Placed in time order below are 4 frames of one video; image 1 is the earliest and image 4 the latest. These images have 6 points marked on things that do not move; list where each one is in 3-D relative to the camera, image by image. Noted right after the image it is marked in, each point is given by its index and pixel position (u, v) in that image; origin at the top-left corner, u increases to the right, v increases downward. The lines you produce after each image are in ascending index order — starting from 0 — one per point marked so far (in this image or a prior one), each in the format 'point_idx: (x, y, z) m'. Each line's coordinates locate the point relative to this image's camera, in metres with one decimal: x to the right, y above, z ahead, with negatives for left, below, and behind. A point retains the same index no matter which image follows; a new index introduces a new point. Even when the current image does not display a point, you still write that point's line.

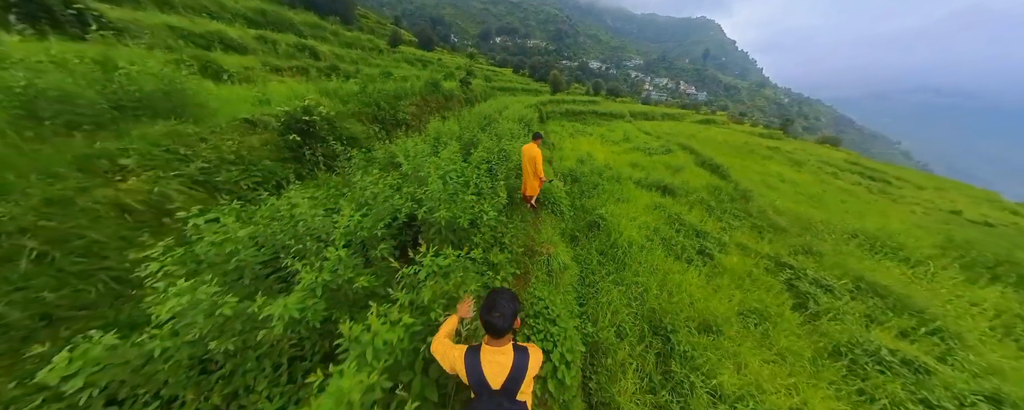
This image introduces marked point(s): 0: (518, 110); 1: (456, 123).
0: (+0.1, +7.0, +16.7) m
1: (-2.4, +3.3, +9.6) m
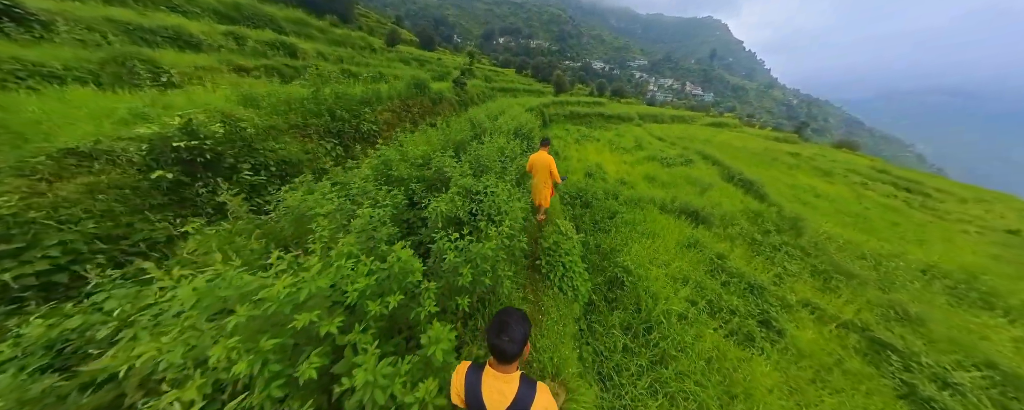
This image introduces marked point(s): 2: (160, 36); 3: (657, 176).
0: (0.0, +6.0, +14.9) m
1: (-2.6, +2.3, +7.9) m
2: (-16.6, +7.8, +11.2) m
3: (+8.4, +2.2, +15.4) m
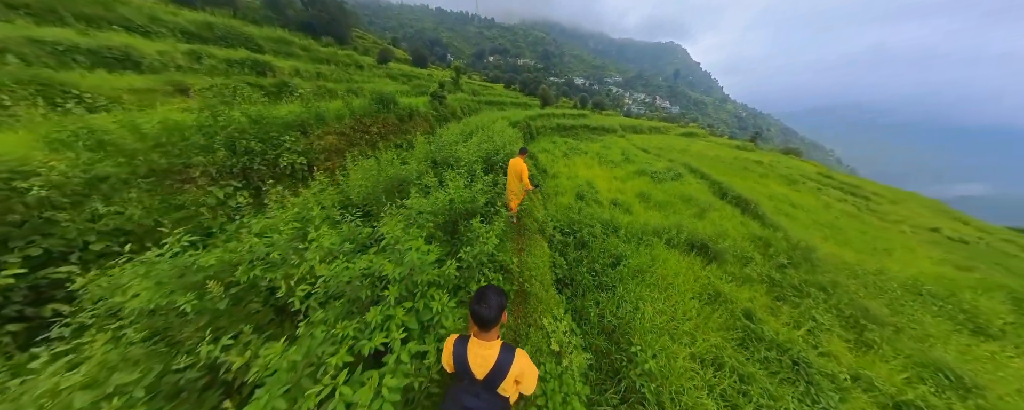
0: (-0.7, +4.3, +13.9) m
1: (-3.1, +1.1, +6.6) m
2: (-17.2, +6.2, +9.9) m
3: (+7.7, +0.6, +14.4) m
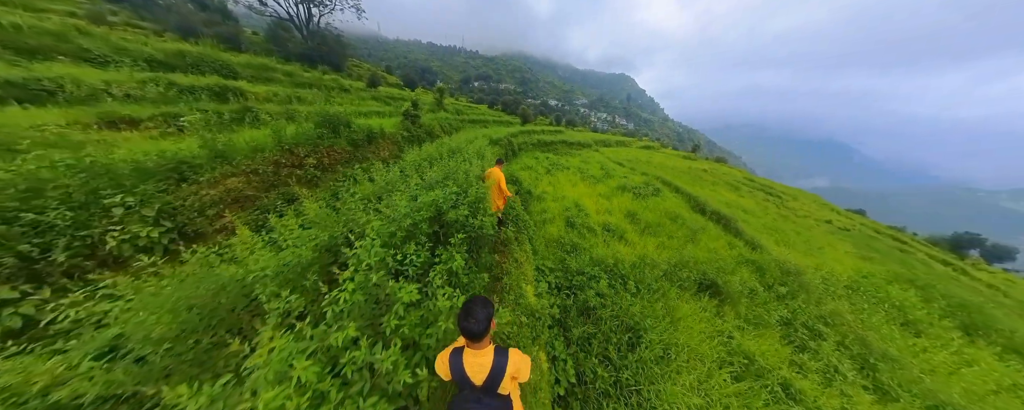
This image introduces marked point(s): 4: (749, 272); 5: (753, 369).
0: (-1.3, +2.3, +12.8) m
1: (-3.4, -0.3, +5.2) m
2: (-17.8, +4.3, +8.6) m
3: (+7.2, -1.2, +13.2) m
4: (+10.7, -3.1, +10.8) m
5: (+6.1, -4.1, +6.0) m
